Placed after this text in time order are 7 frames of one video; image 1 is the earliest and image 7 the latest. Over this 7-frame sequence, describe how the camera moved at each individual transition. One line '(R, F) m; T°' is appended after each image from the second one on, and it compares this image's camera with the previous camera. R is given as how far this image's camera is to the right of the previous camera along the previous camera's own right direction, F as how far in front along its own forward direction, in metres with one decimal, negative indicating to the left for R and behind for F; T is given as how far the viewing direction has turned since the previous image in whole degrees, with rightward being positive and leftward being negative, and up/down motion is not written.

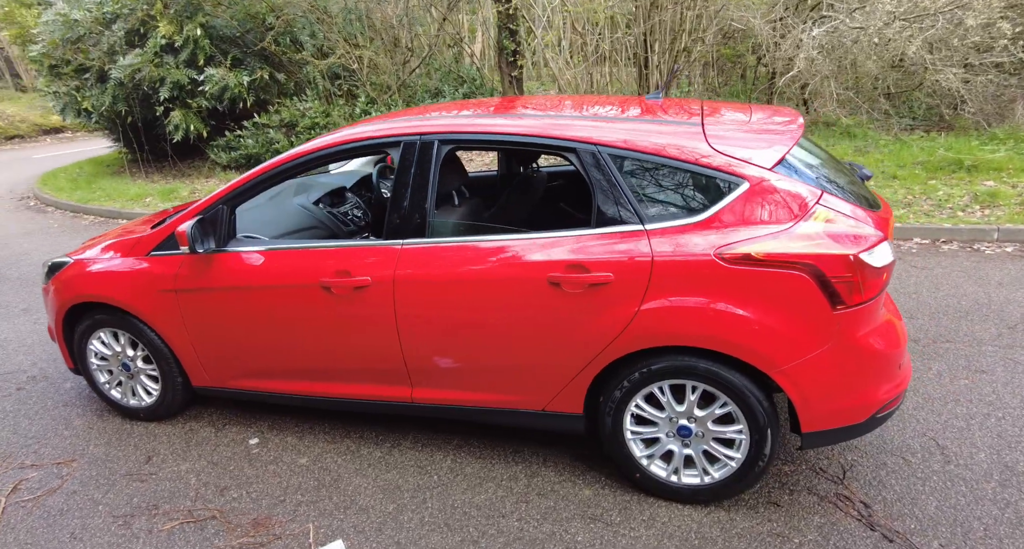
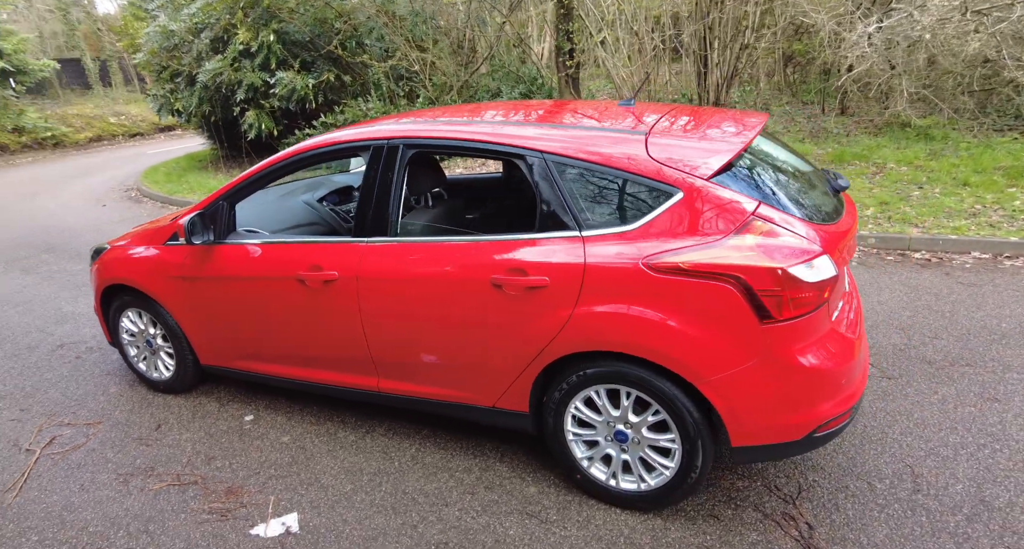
(+0.6, -0.1) m; -8°
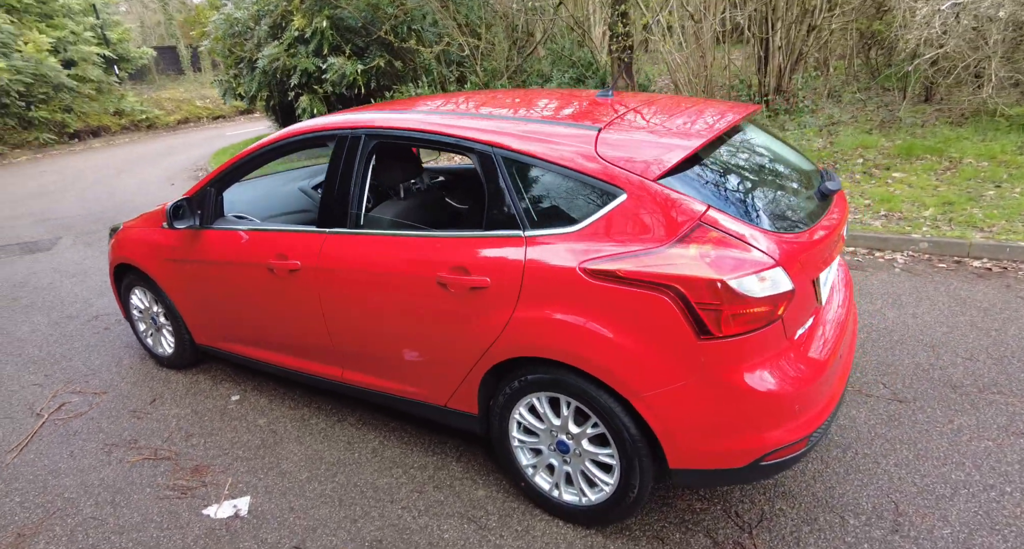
(+0.5, +0.1) m; -7°
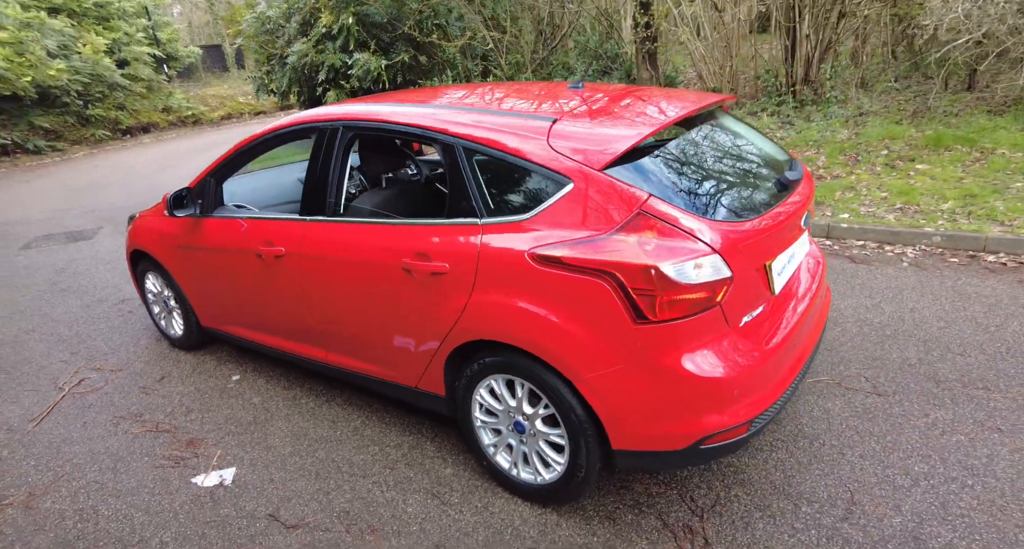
(+0.3, -0.1) m; -4°
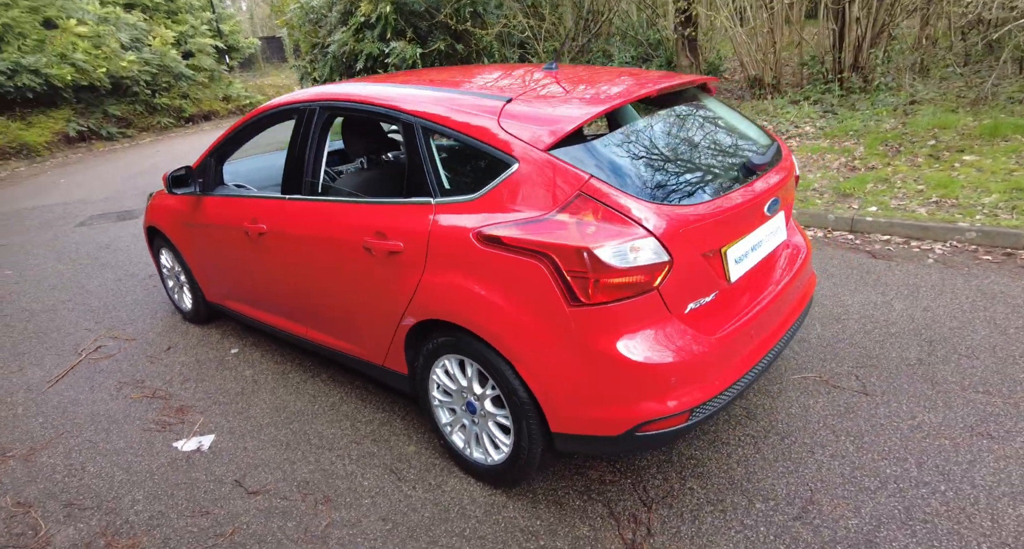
(+0.4, 0.0) m; -5°
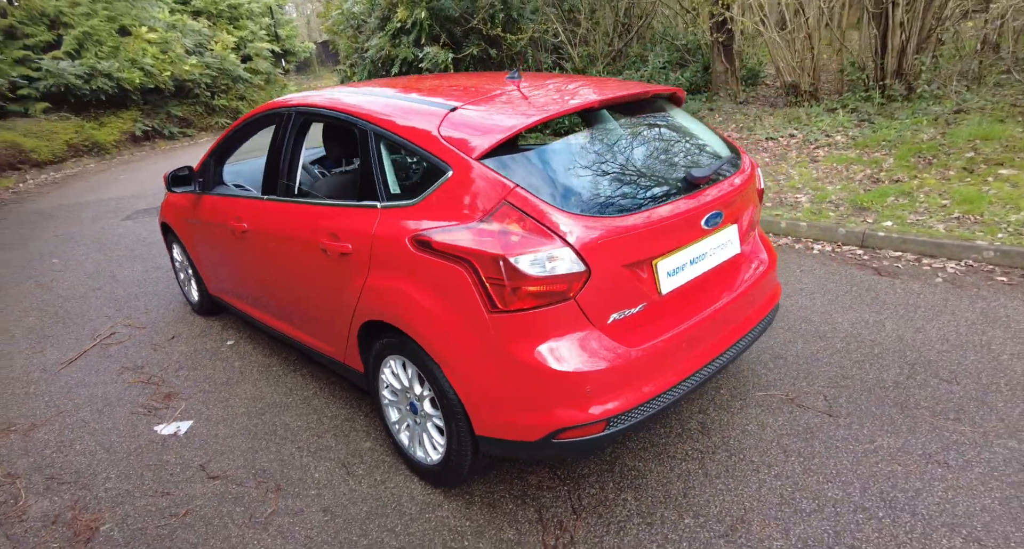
(+0.4, 0.0) m; -5°
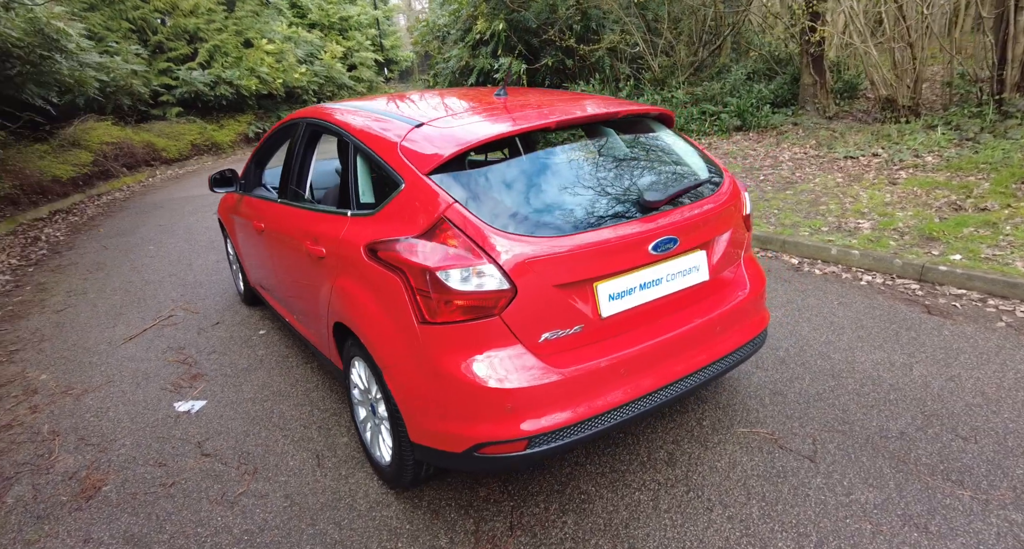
(+0.6, 0.0) m; -9°
